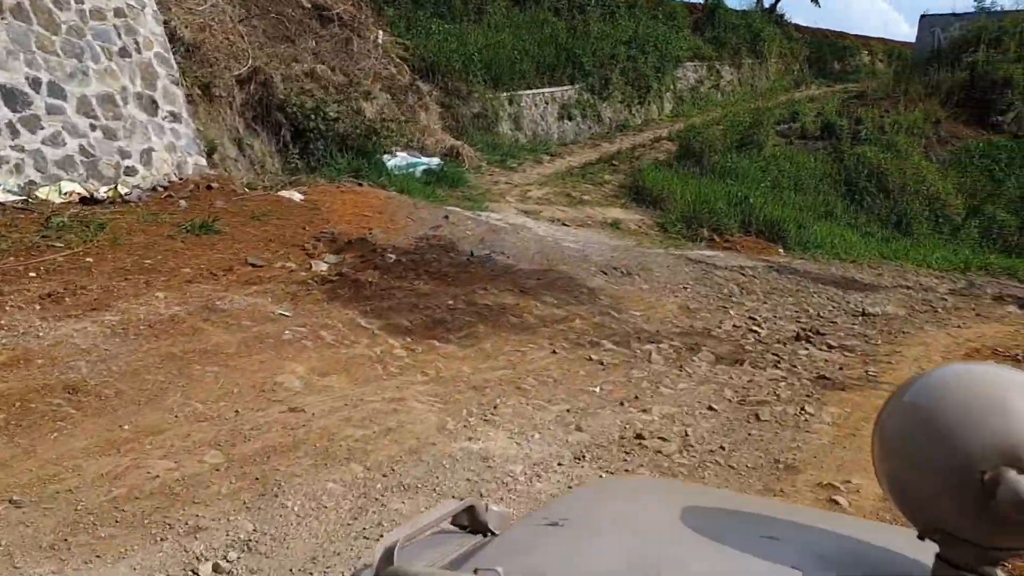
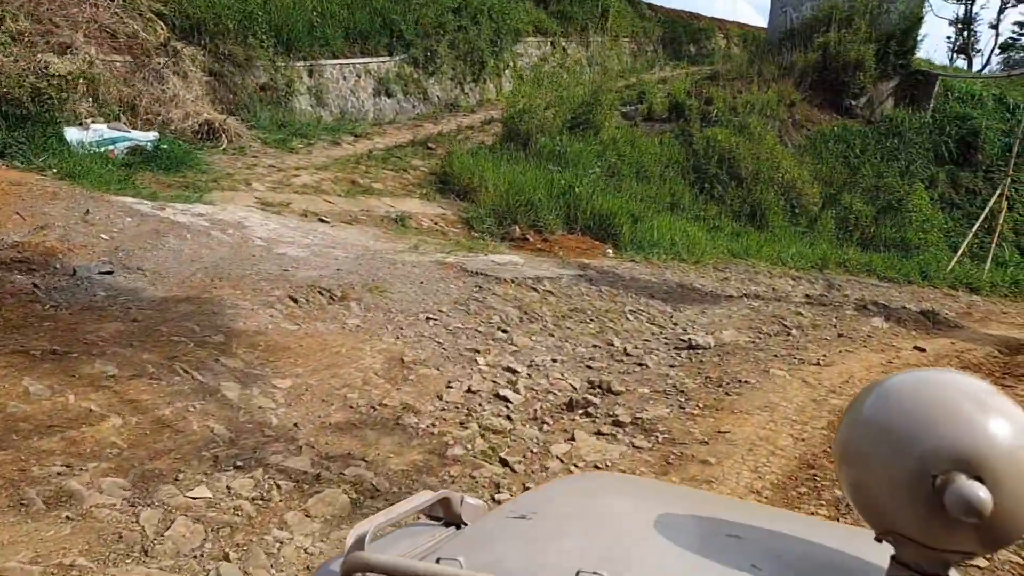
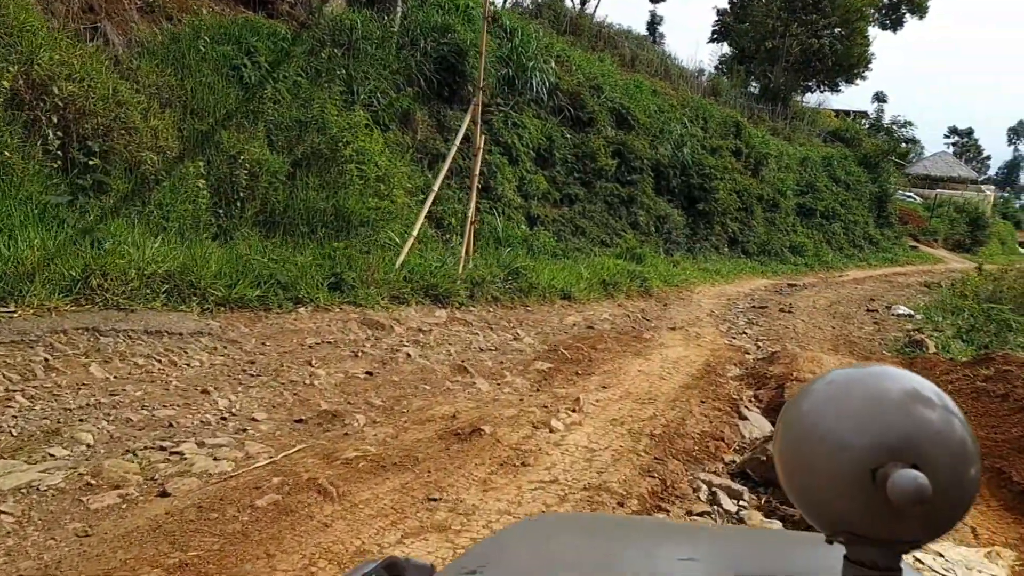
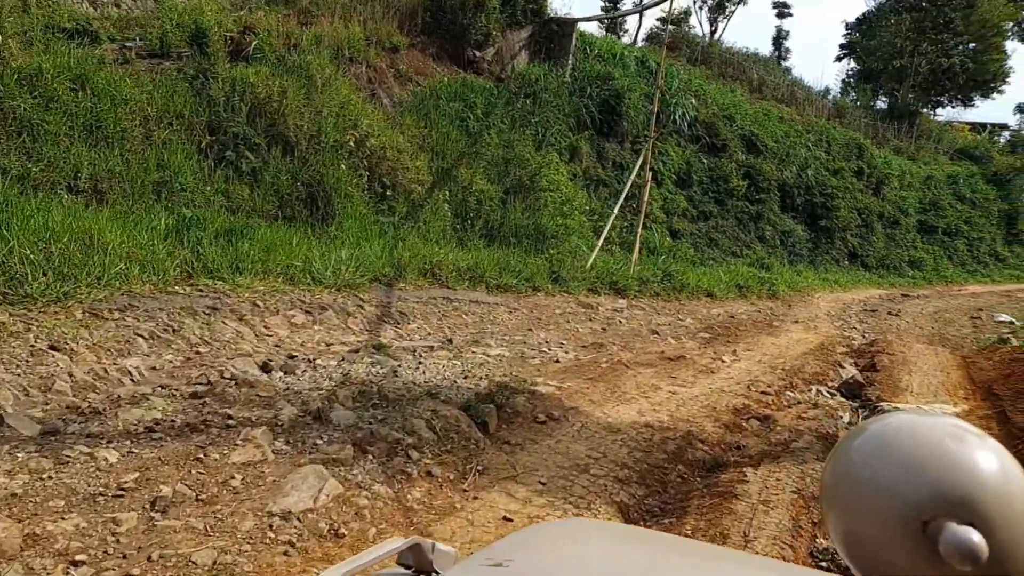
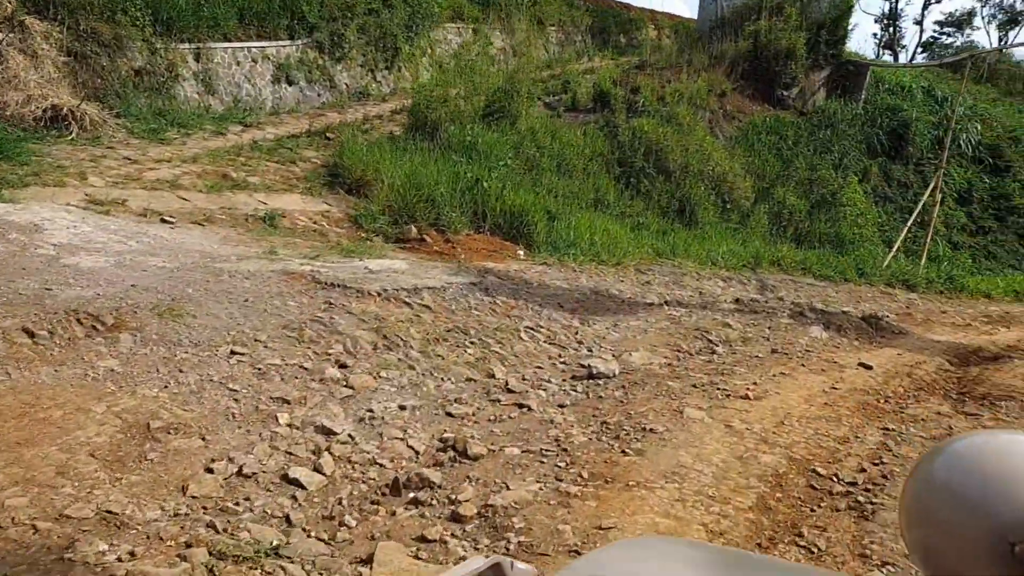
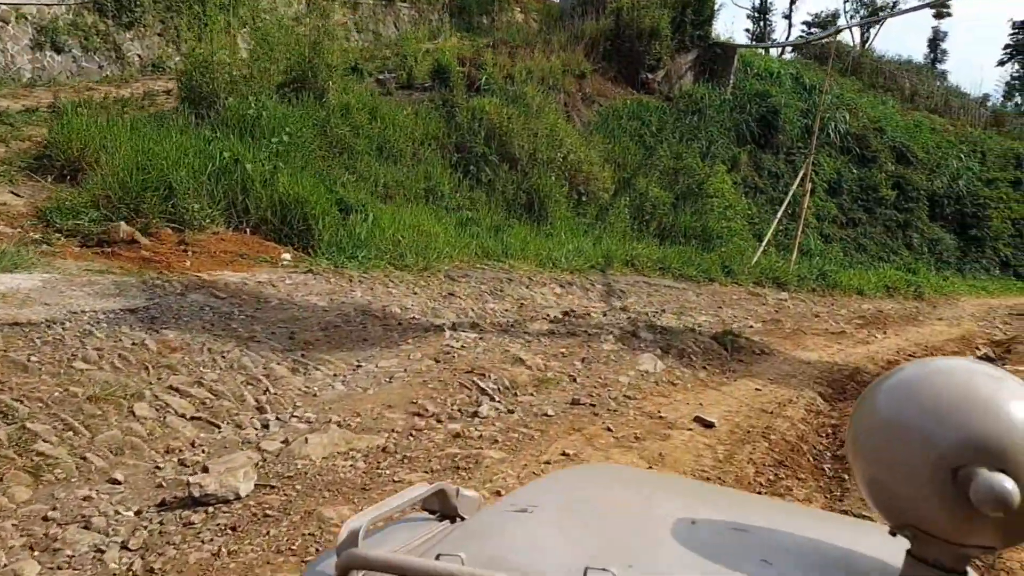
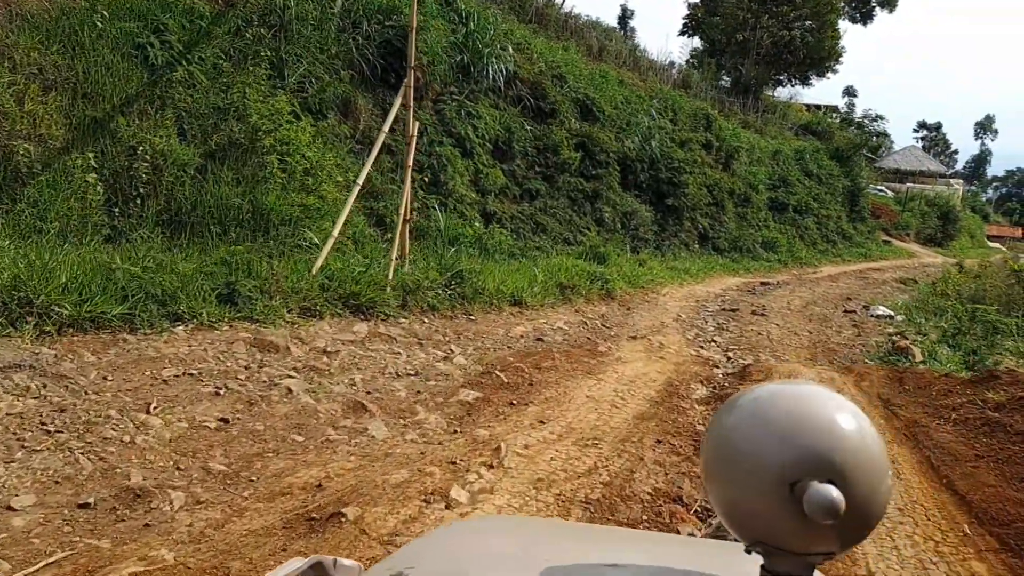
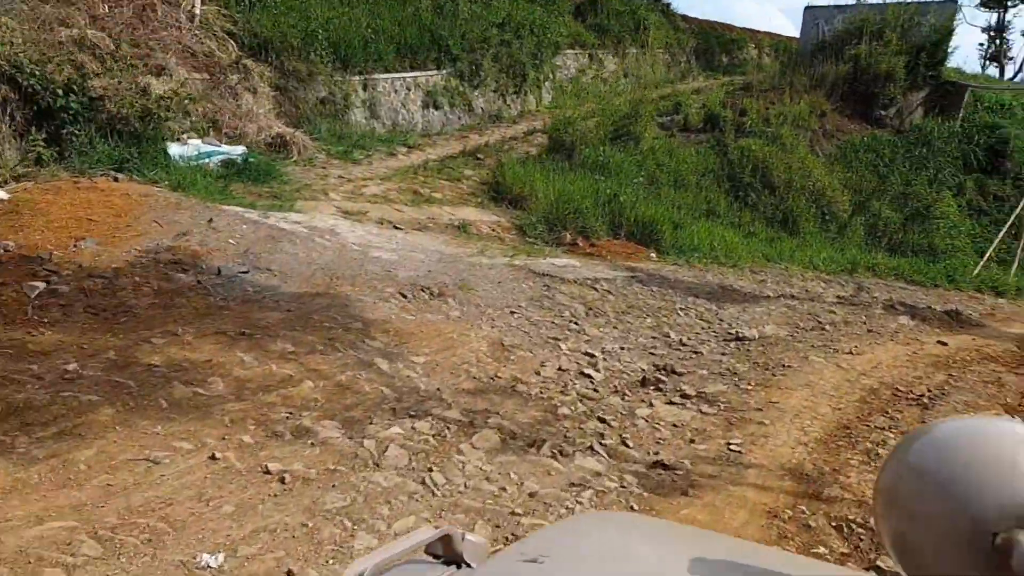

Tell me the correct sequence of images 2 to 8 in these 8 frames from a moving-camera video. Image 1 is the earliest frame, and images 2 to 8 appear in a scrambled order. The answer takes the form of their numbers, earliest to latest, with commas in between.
8, 2, 5, 6, 4, 3, 7
